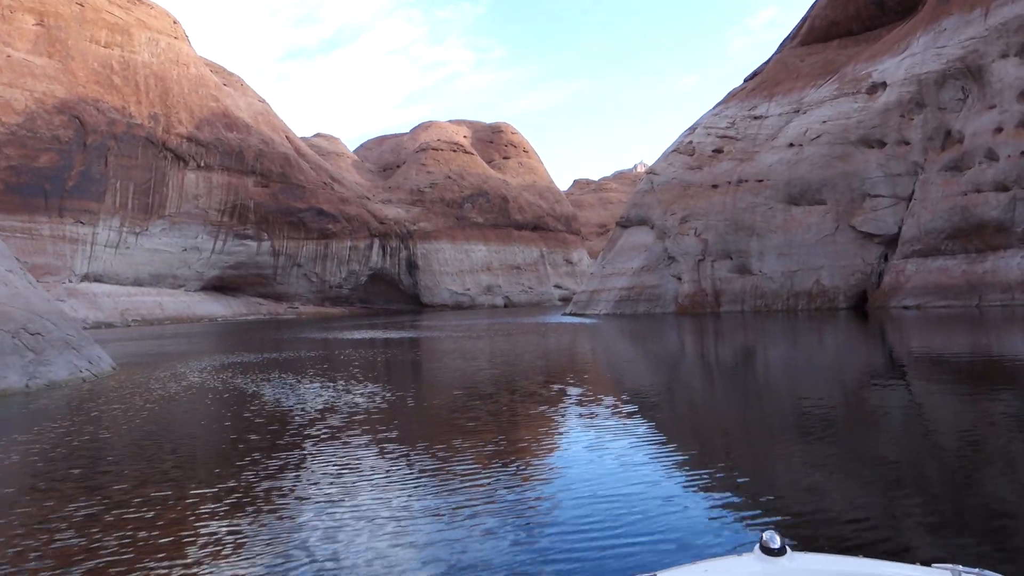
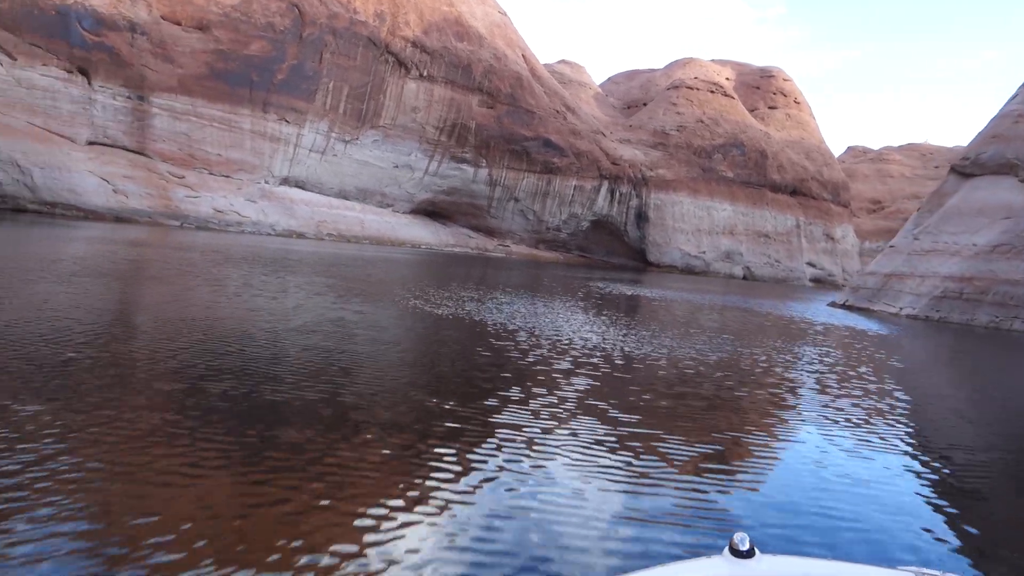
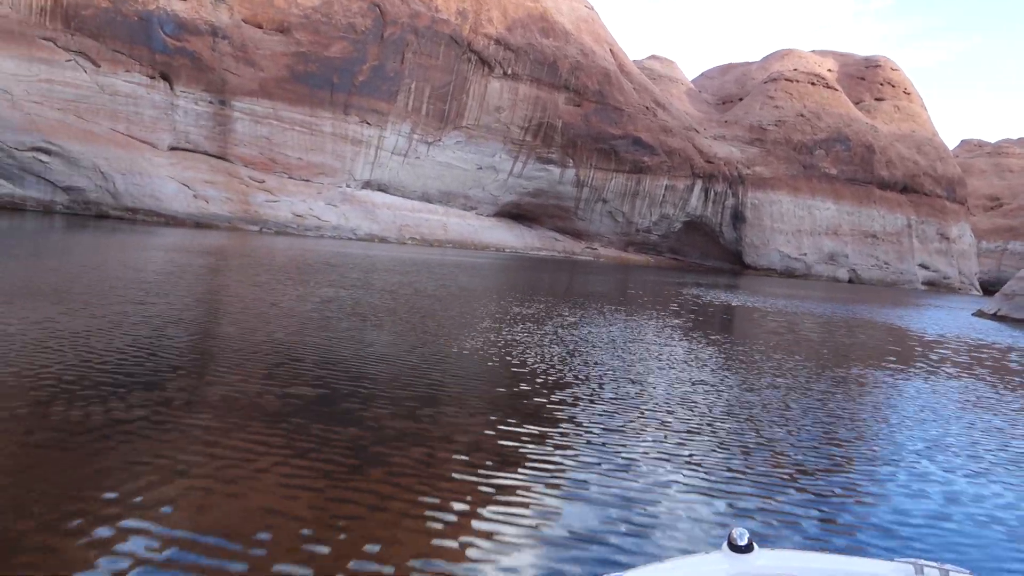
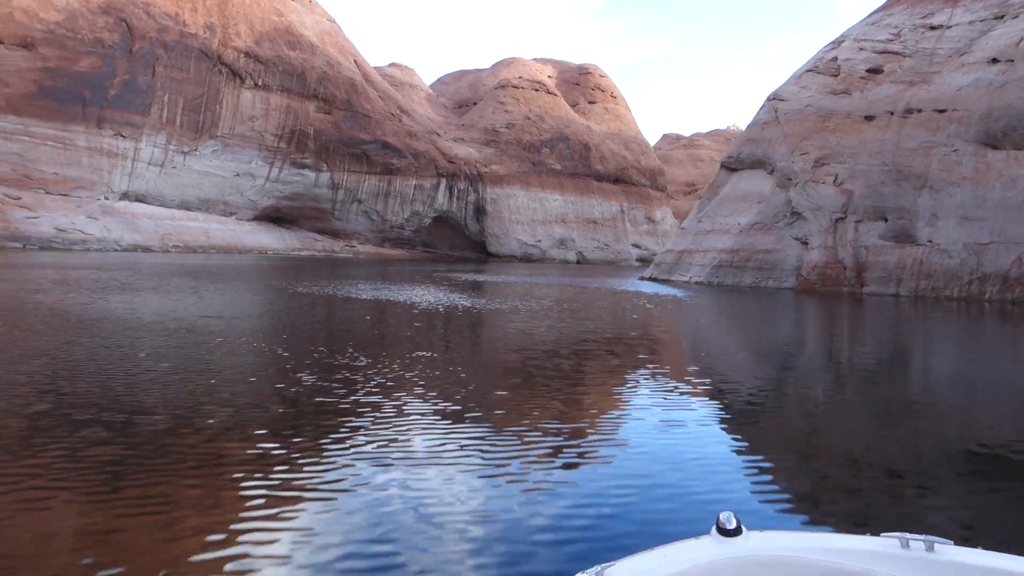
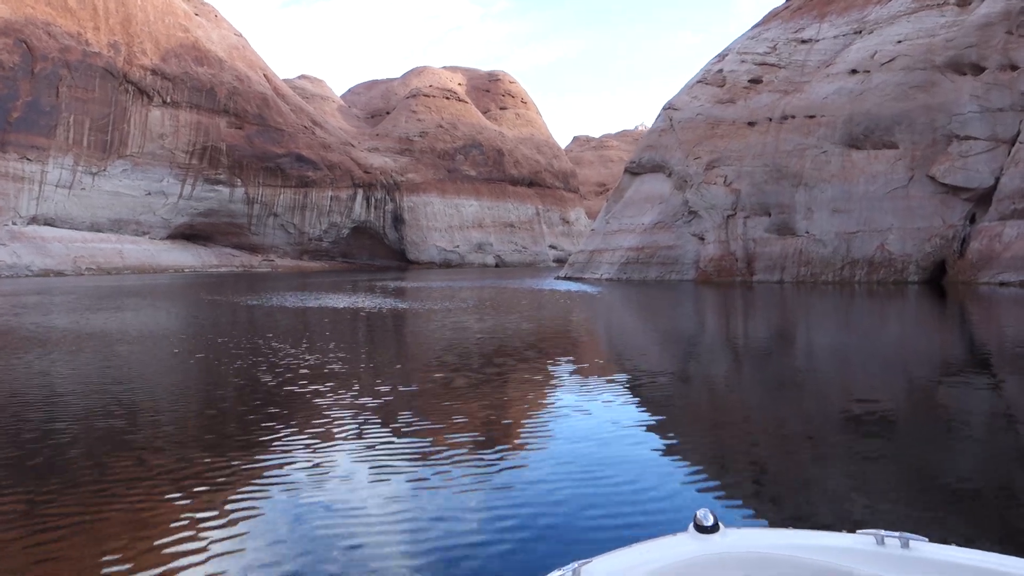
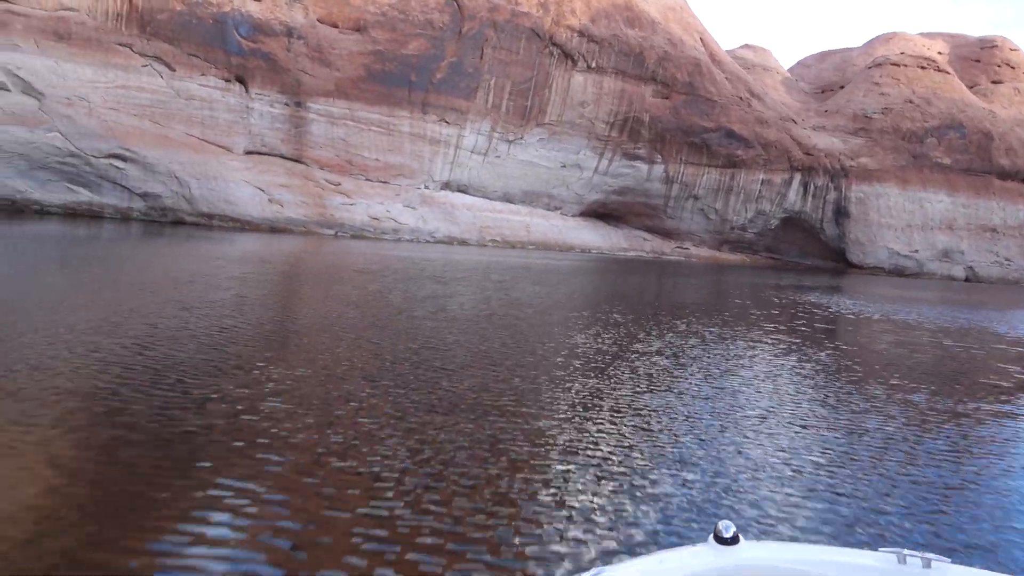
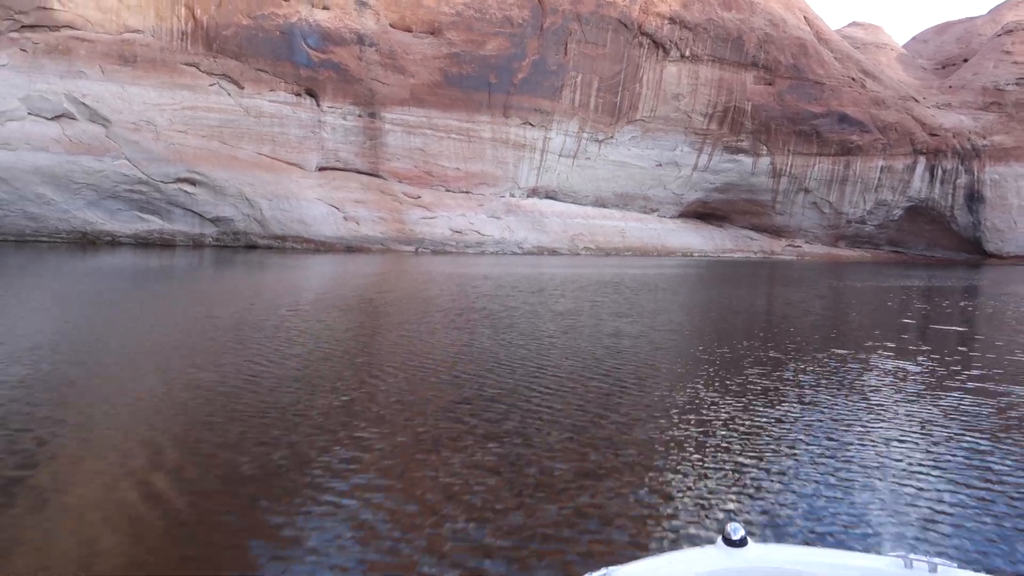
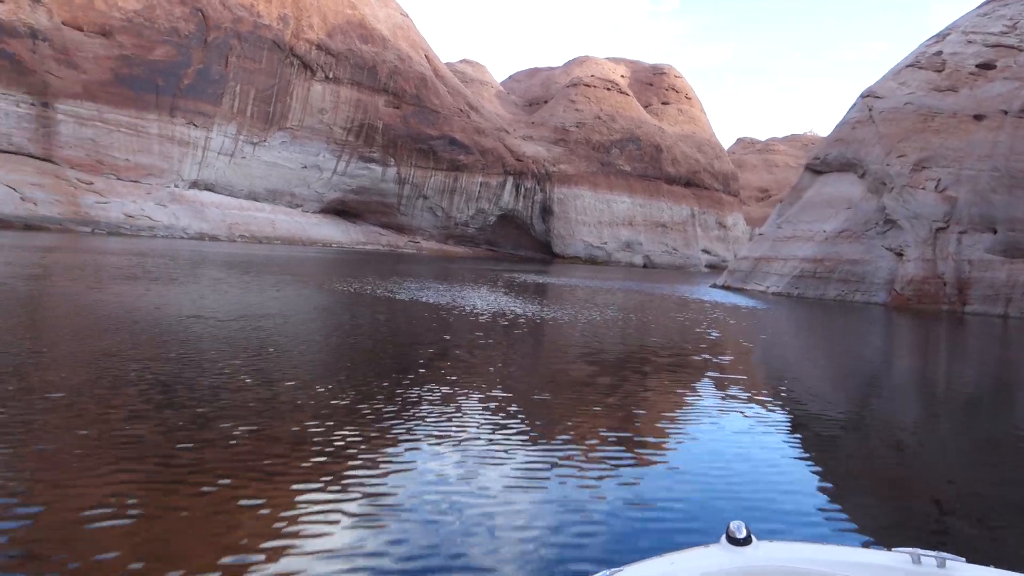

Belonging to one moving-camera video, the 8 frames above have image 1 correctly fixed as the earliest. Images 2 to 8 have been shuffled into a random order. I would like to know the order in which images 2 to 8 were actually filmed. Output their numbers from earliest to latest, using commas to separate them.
5, 4, 8, 2, 3, 6, 7
